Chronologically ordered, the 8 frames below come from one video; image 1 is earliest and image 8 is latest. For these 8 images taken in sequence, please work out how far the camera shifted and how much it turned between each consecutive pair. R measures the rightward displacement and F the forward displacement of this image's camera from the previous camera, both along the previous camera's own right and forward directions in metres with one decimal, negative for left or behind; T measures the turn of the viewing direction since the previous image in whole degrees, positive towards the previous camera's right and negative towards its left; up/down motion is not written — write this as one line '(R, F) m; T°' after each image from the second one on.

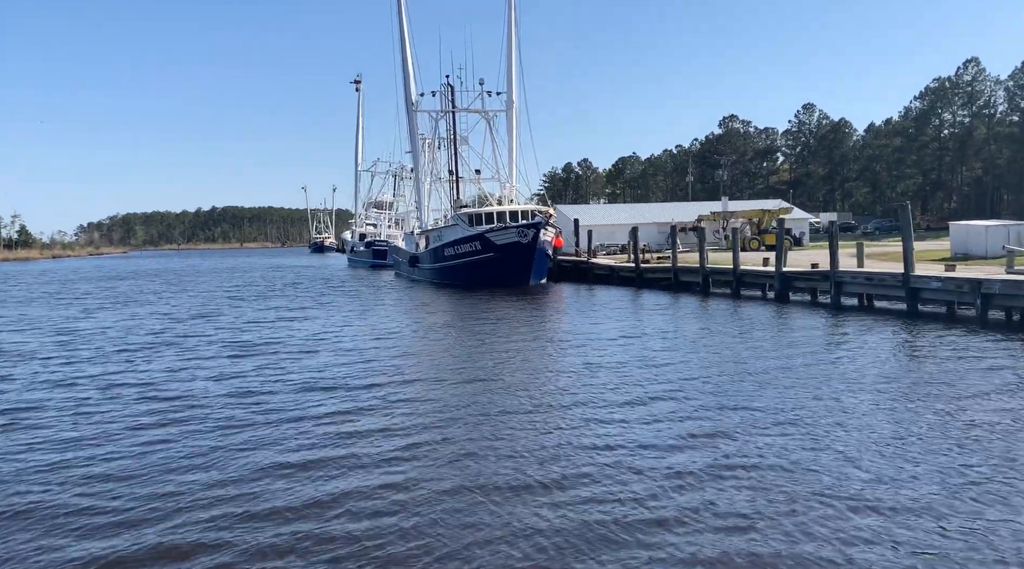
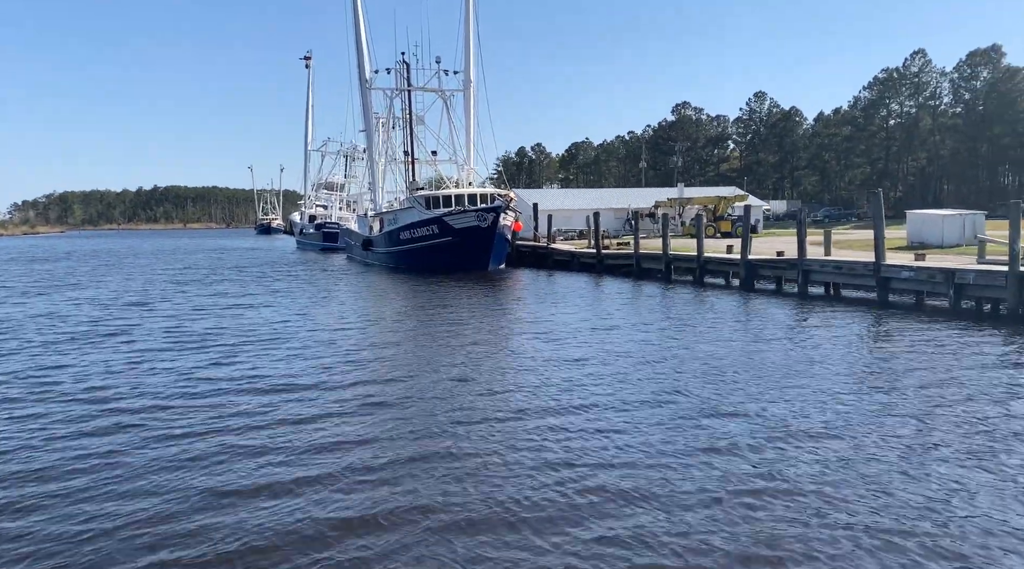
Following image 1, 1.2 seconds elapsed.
(-0.3, +0.8) m; +4°
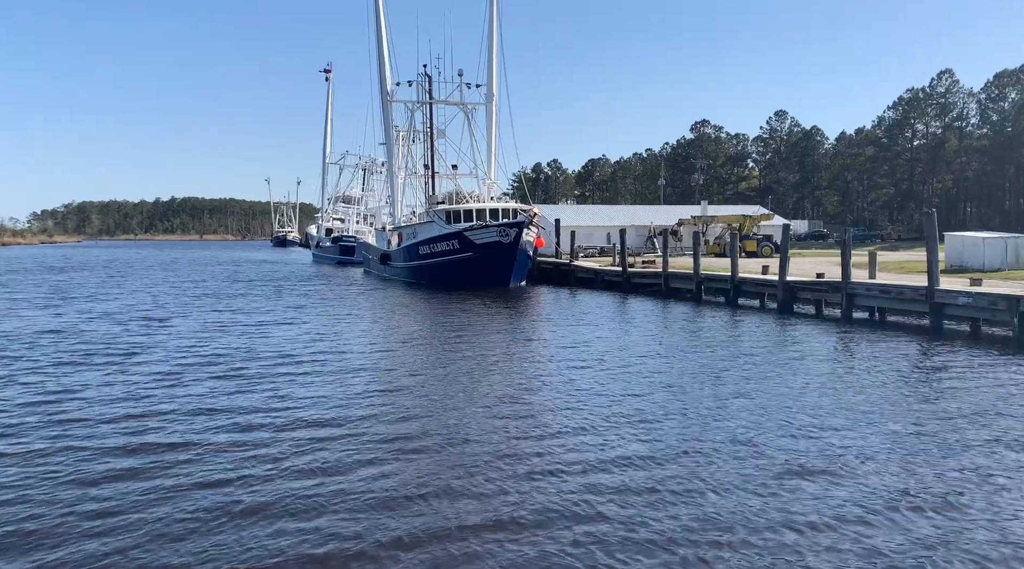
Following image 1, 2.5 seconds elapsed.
(-0.4, +0.9) m; -1°
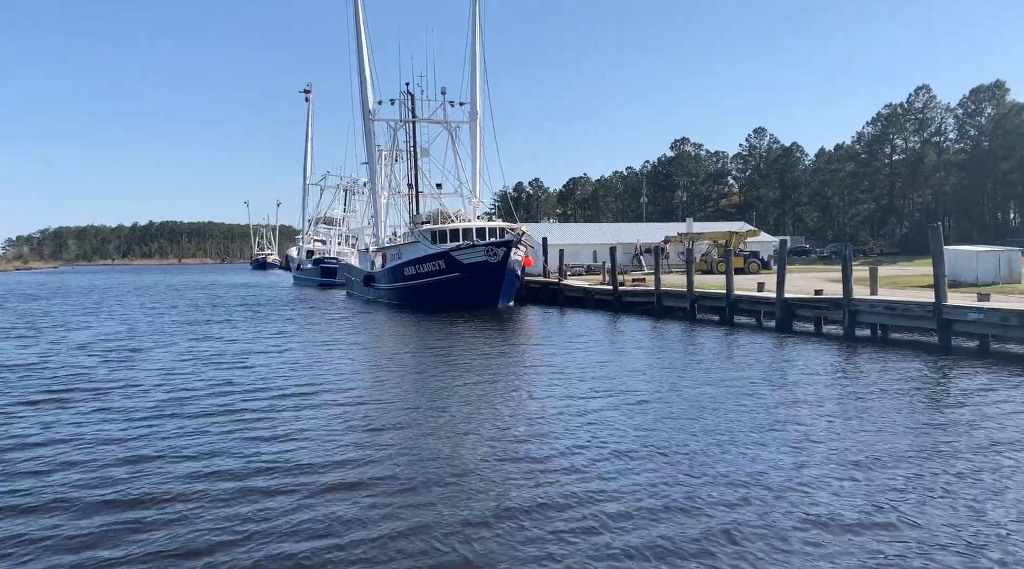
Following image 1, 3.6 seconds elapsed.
(-0.3, +0.7) m; +1°
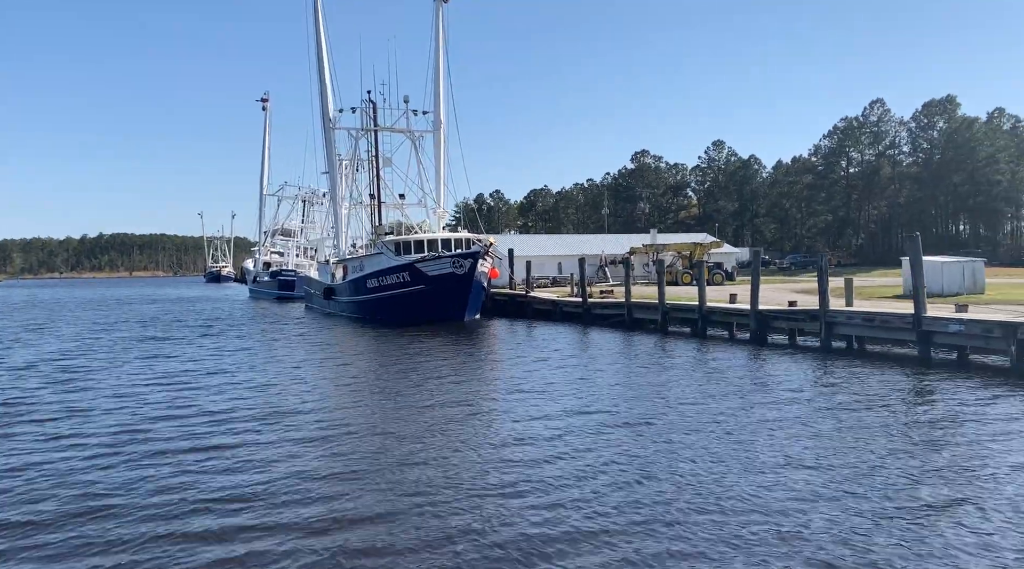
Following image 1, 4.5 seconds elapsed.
(-0.3, +0.7) m; +3°
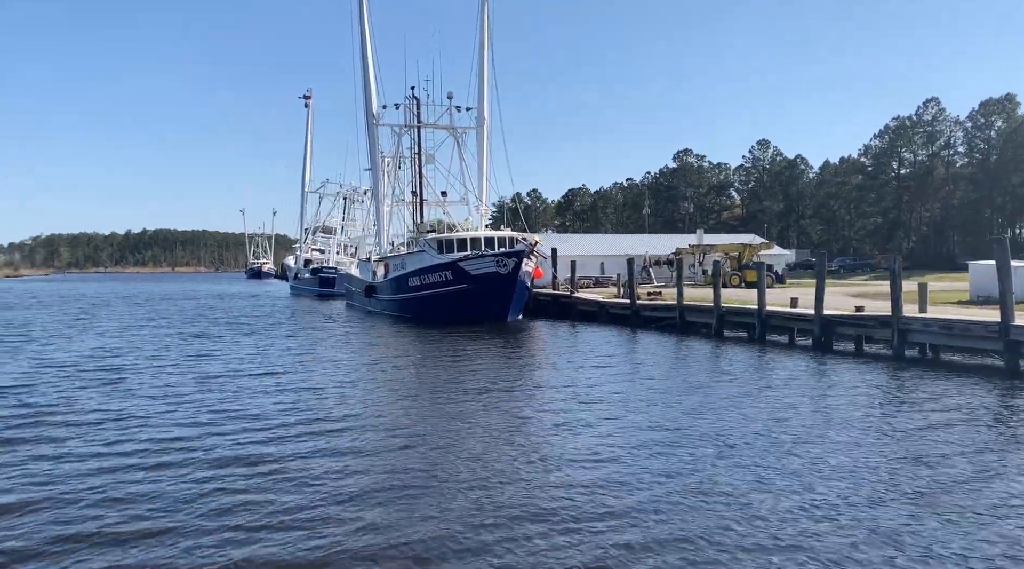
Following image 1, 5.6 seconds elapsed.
(-0.3, +0.8) m; -3°
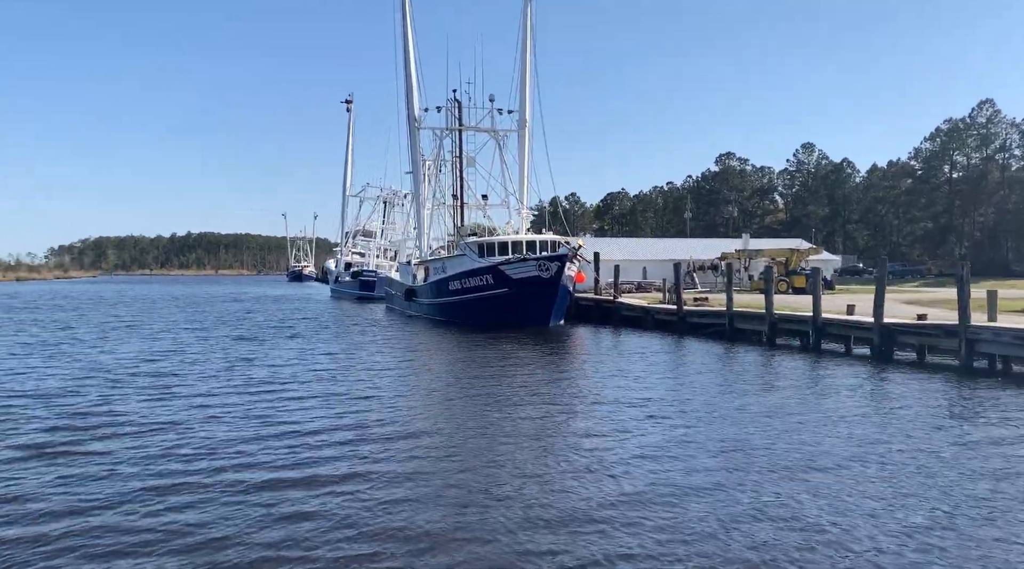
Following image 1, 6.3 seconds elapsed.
(-0.2, +0.5) m; -3°
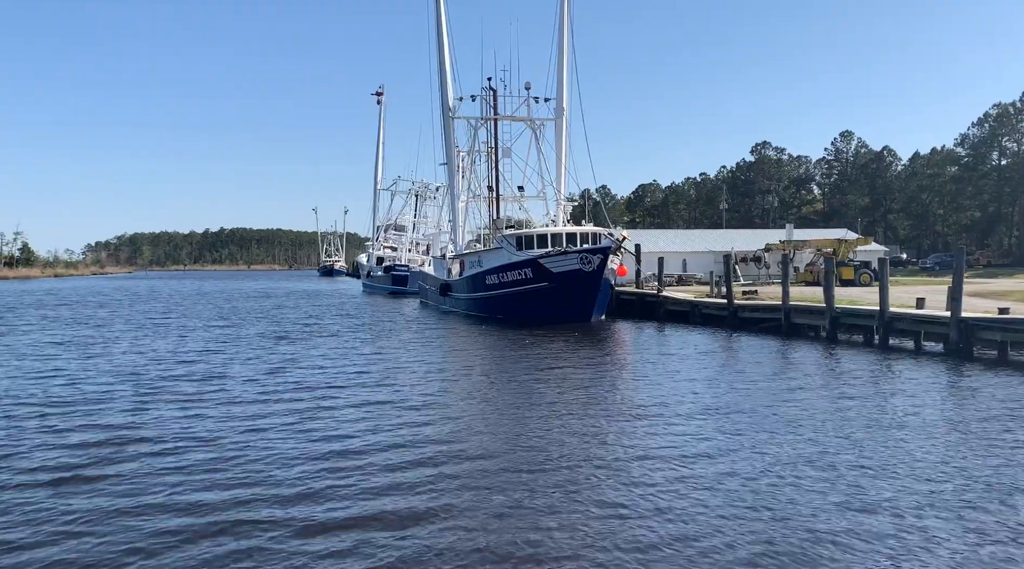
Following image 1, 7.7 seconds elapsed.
(-0.4, +1.1) m; -2°
